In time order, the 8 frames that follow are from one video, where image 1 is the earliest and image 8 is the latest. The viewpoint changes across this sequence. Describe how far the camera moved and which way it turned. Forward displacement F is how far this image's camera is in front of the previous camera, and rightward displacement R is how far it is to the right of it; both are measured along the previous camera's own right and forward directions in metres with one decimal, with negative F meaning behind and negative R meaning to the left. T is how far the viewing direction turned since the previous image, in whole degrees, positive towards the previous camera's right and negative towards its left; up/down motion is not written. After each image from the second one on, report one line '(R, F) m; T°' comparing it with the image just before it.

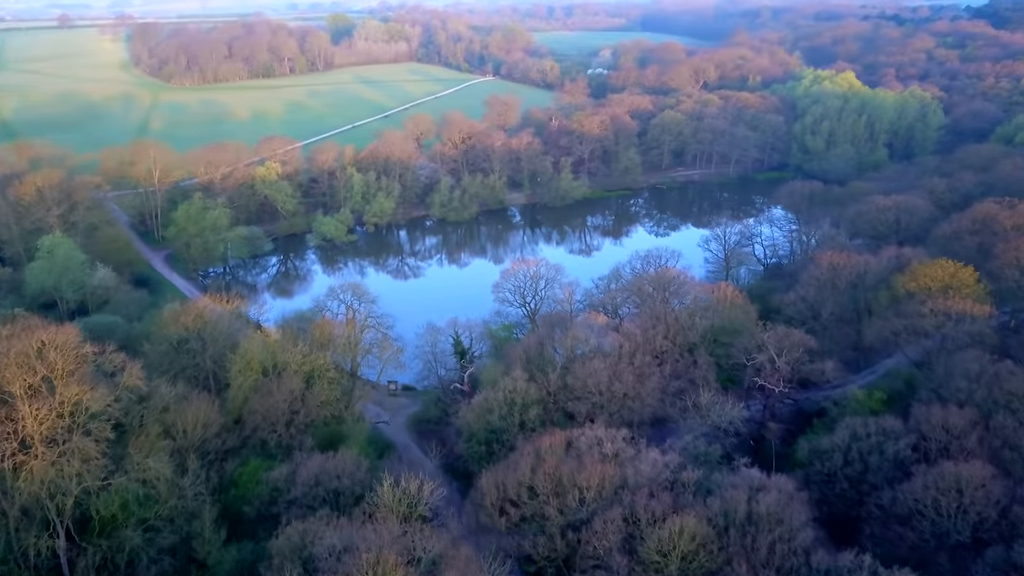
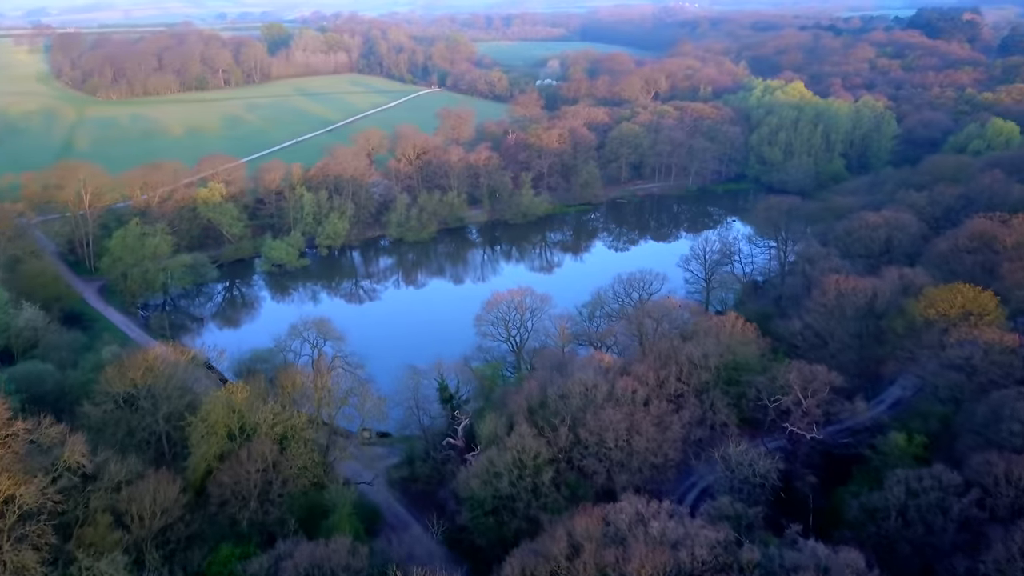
(-1.4, +2.3) m; +4°
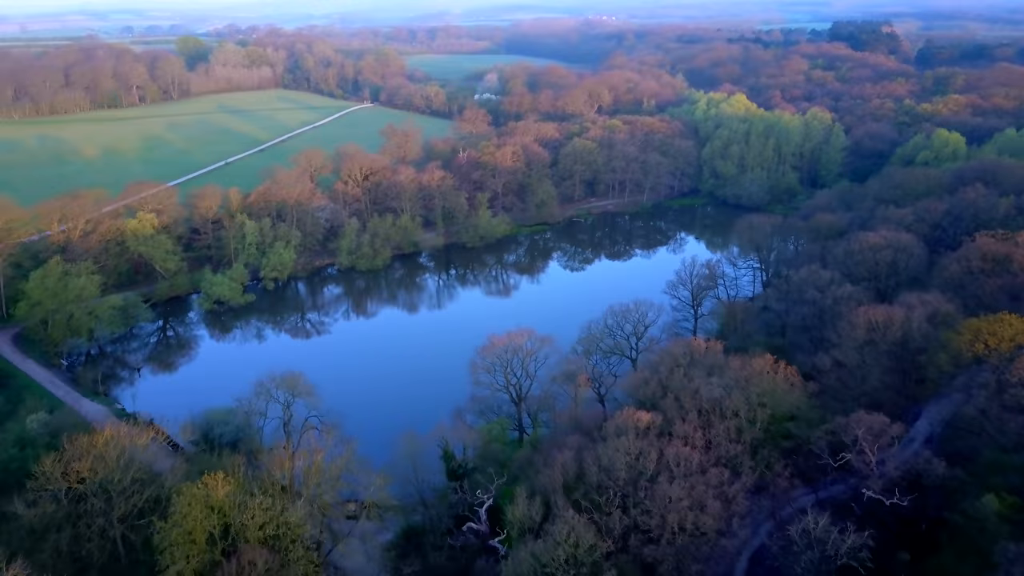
(-2.1, +2.8) m; +5°
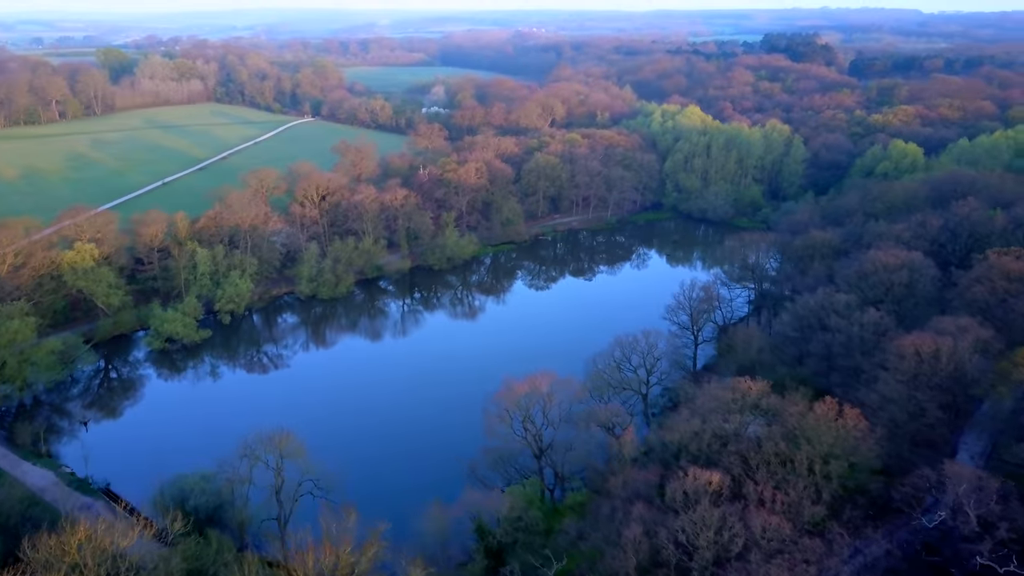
(-2.2, +2.5) m; +5°
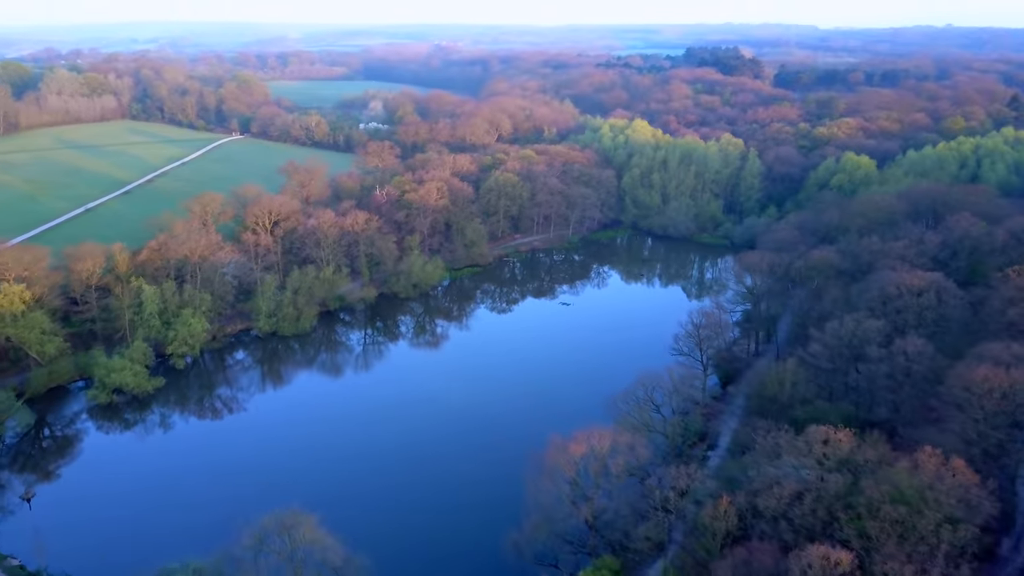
(-2.8, +2.7) m; +6°
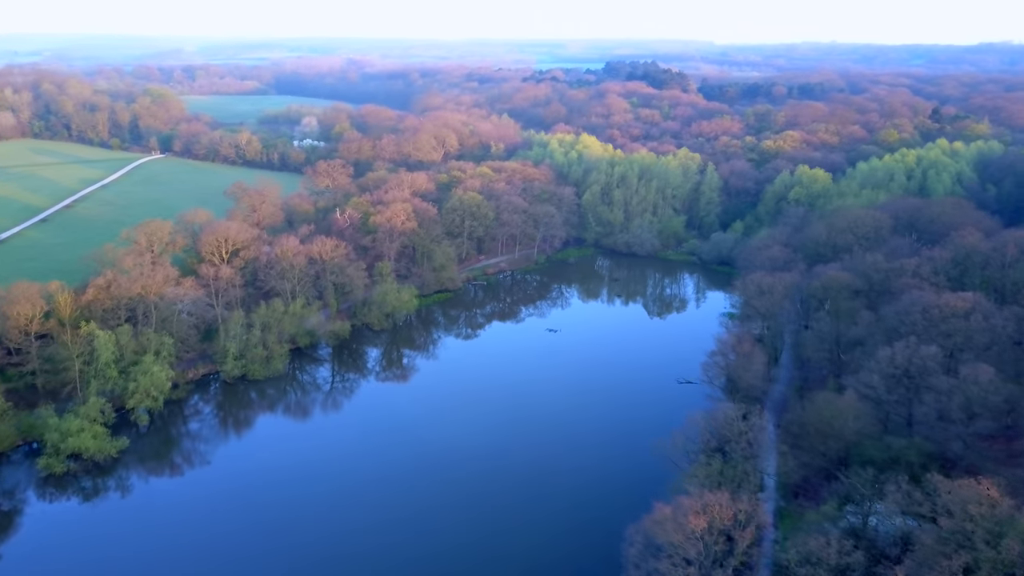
(-3.5, +2.8) m; +6°
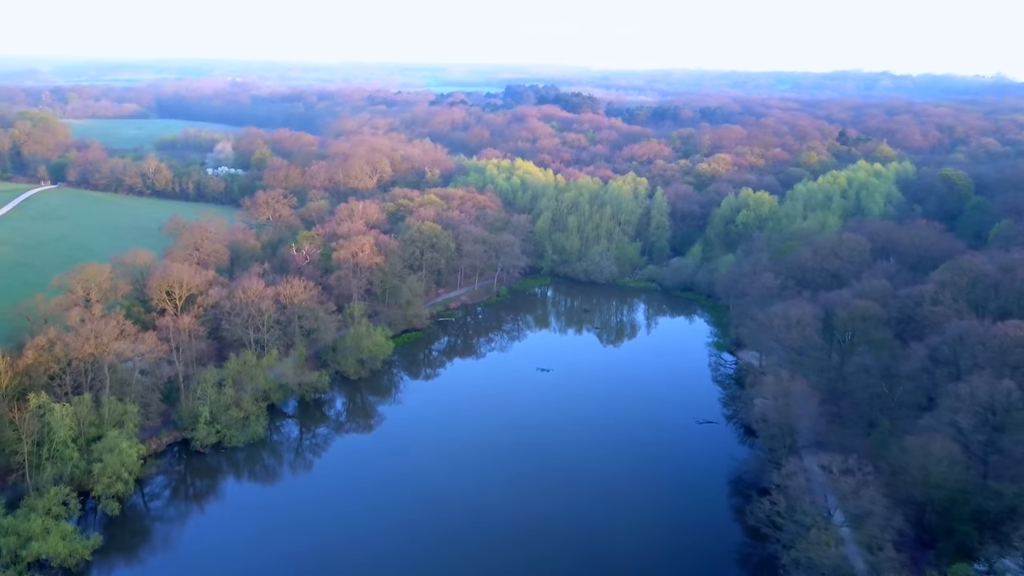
(-4.7, +3.2) m; +8°
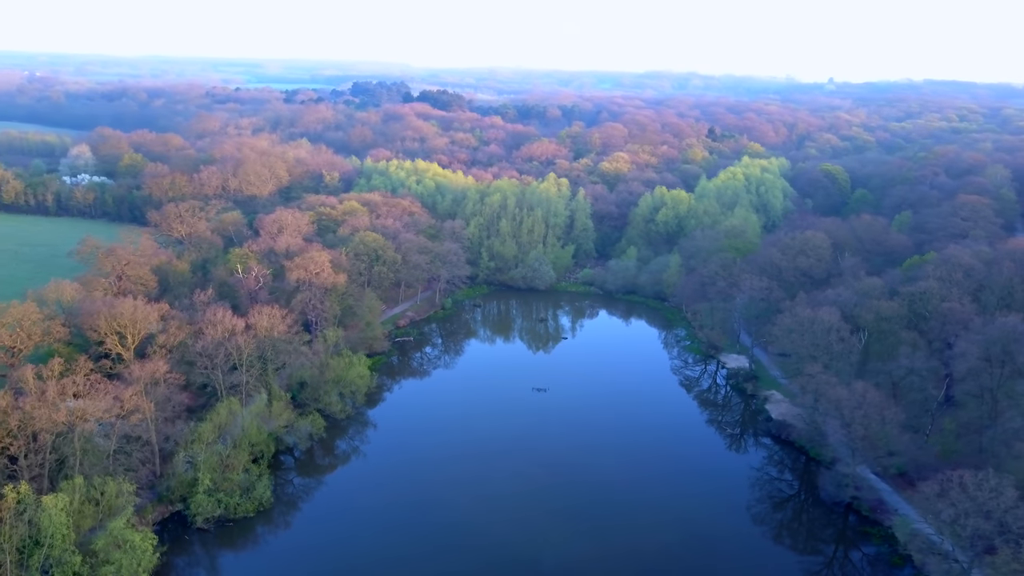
(-6.9, +3.7) m; +12°
